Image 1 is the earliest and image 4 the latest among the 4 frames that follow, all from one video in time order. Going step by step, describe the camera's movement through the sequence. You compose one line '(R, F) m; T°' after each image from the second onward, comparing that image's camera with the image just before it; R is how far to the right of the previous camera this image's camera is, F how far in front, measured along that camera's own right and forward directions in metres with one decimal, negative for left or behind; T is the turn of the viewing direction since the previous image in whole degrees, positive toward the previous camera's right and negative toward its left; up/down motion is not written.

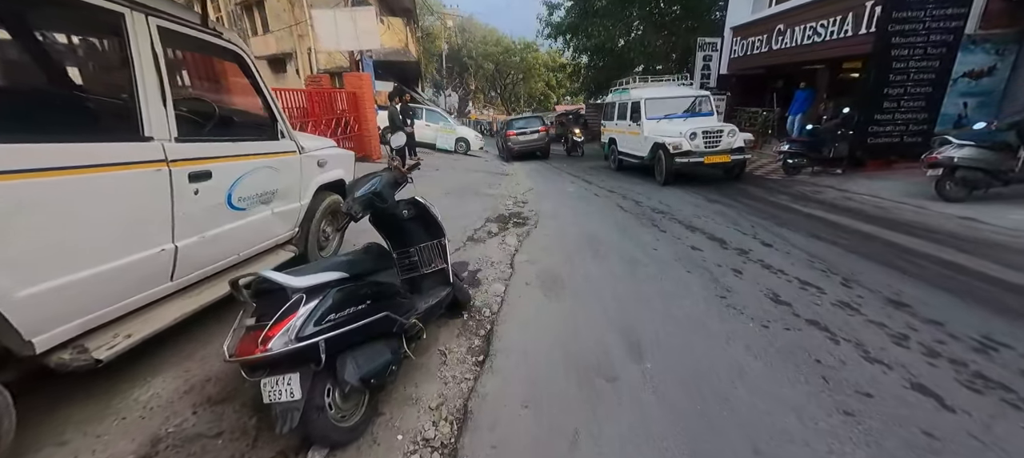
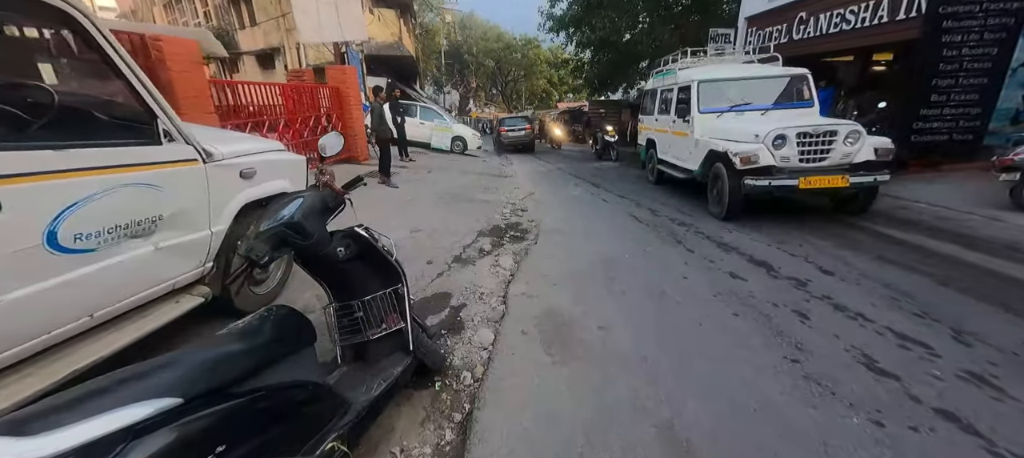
(+0.1, +0.9) m; 0°
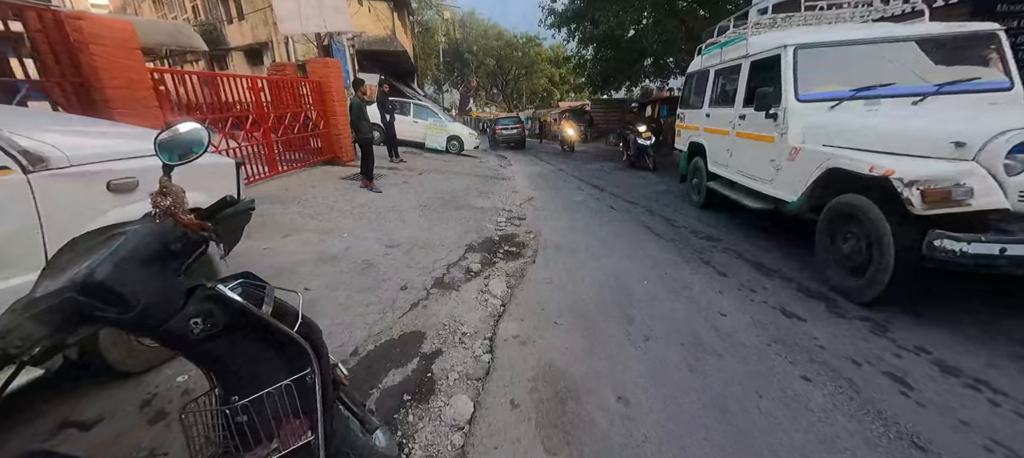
(+0.1, +0.8) m; 0°
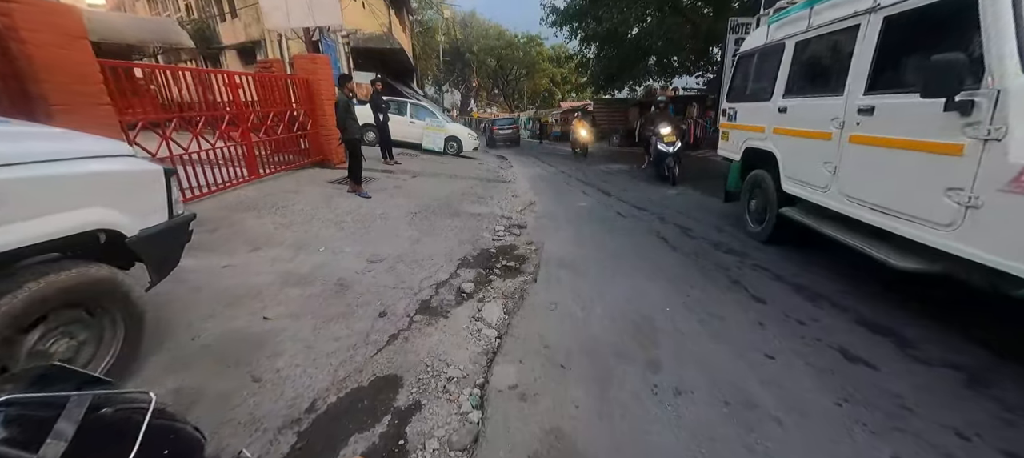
(0.0, +0.5) m; 0°
